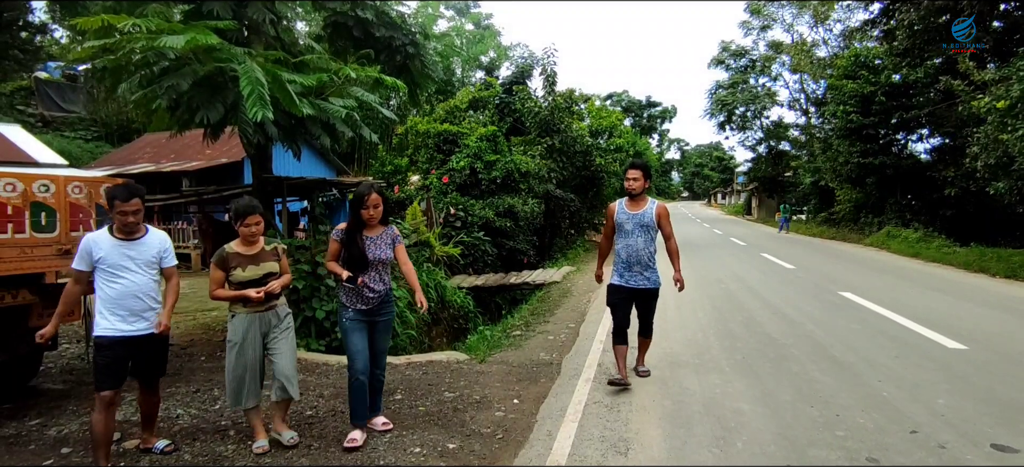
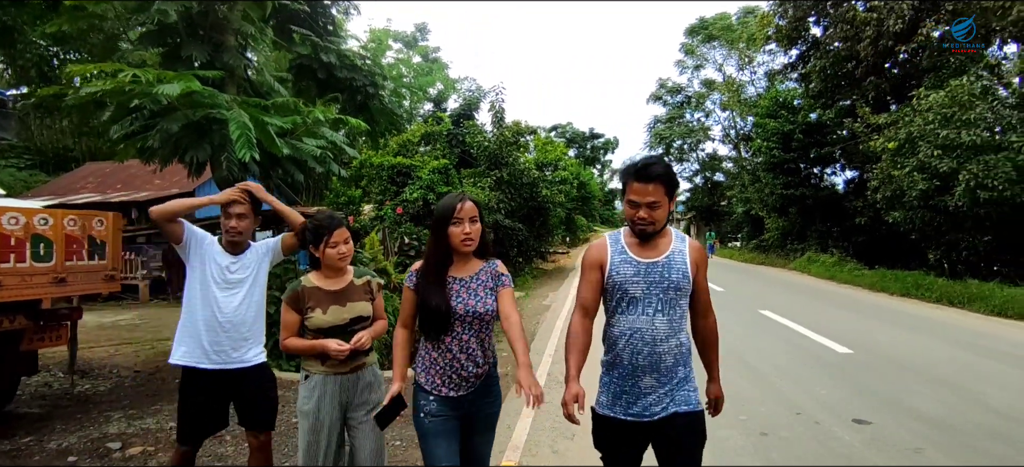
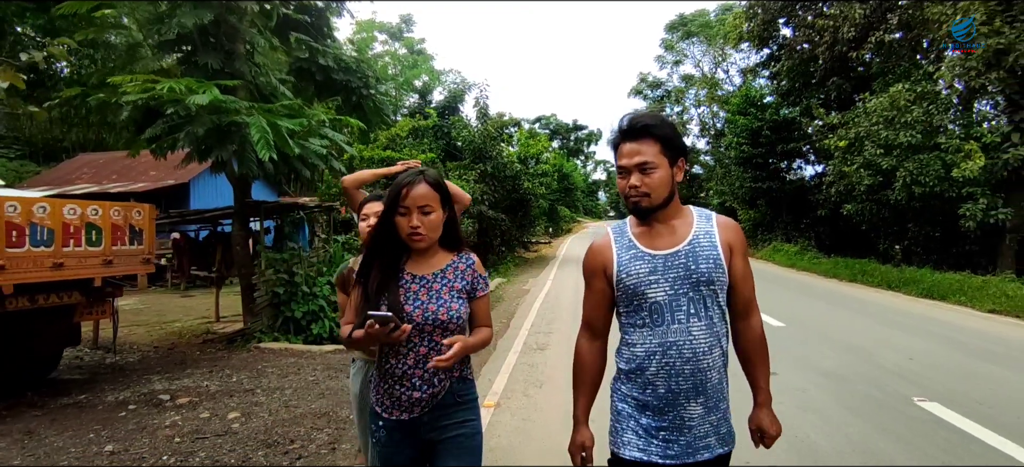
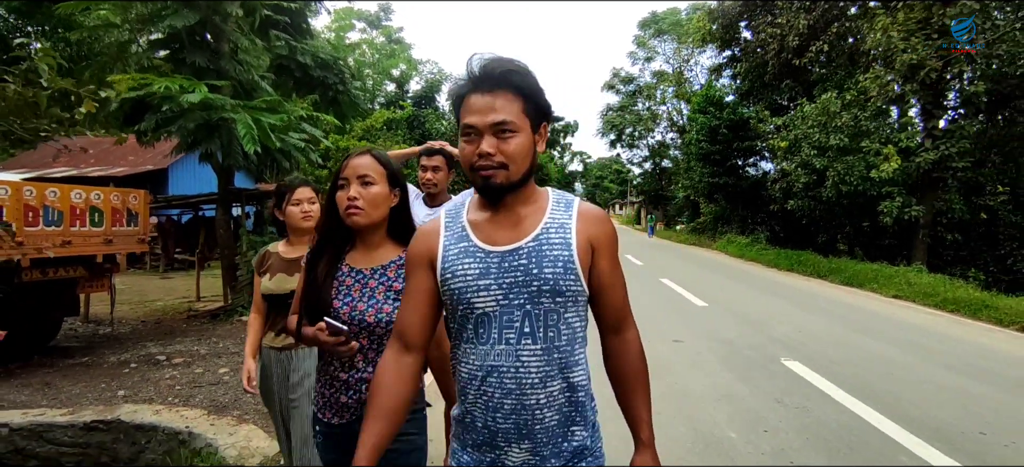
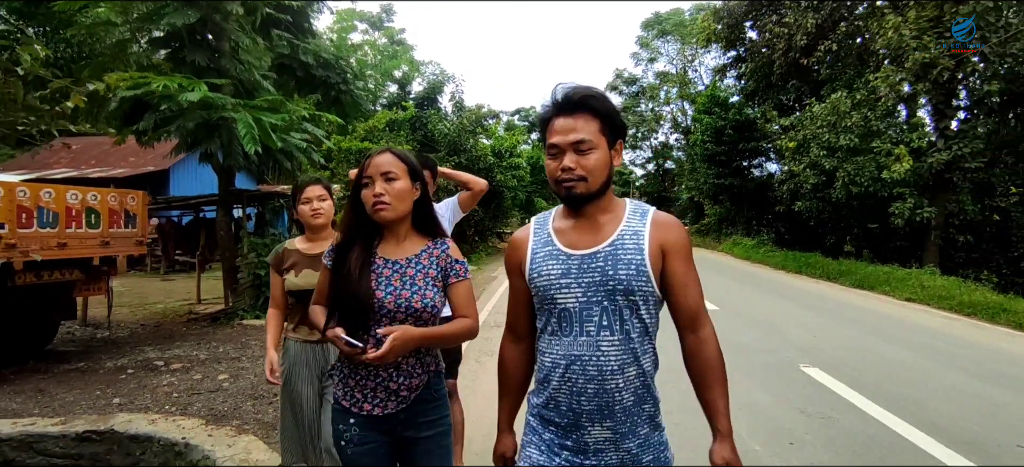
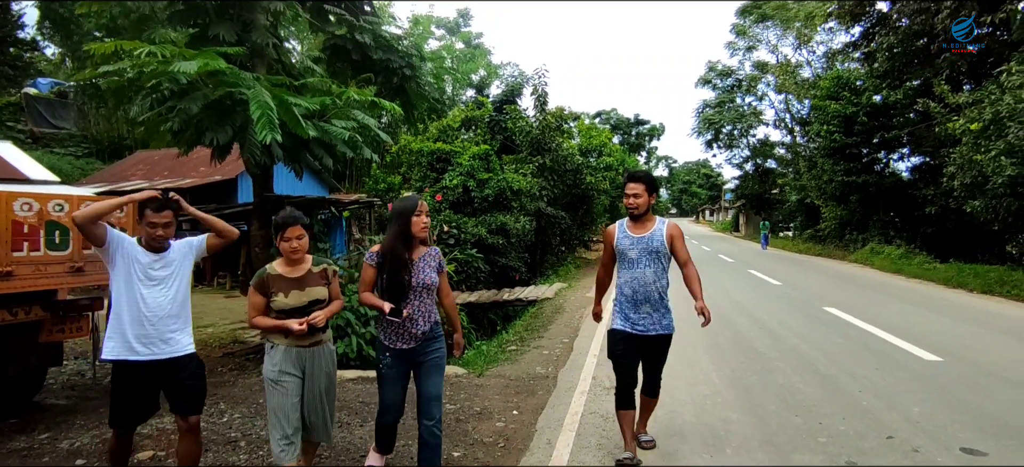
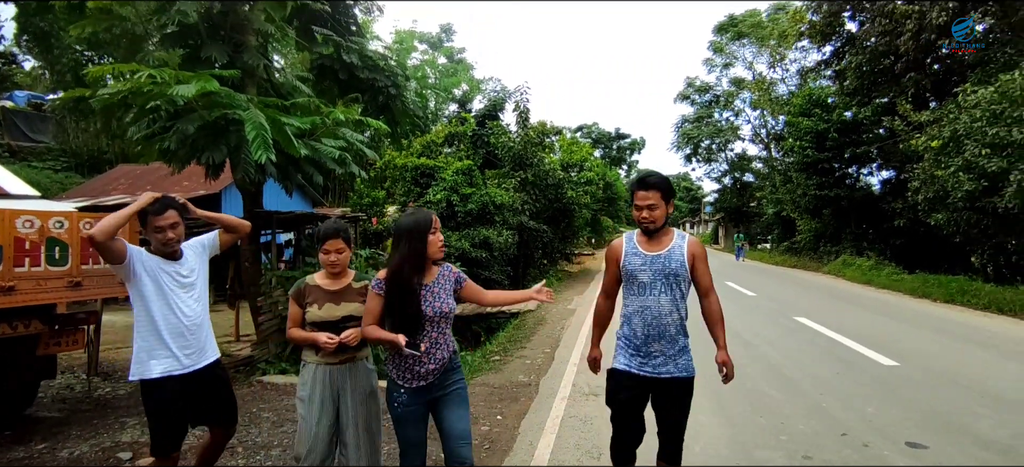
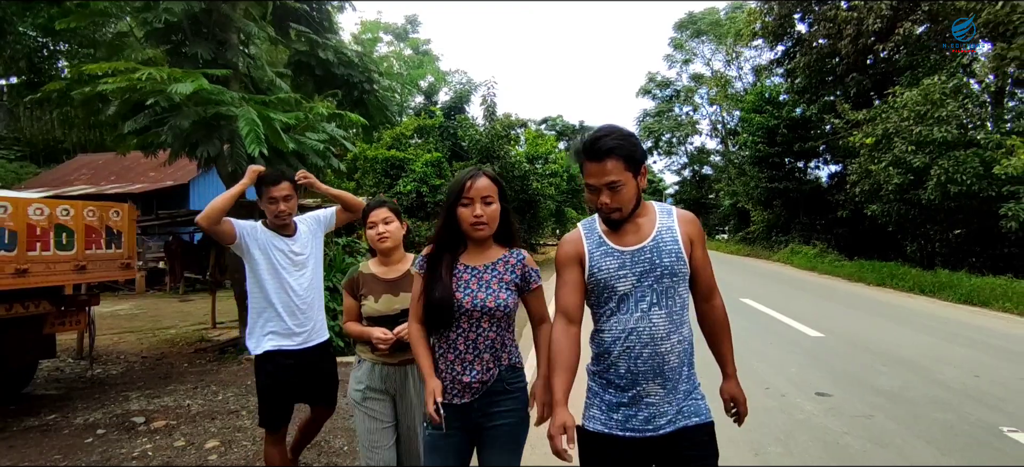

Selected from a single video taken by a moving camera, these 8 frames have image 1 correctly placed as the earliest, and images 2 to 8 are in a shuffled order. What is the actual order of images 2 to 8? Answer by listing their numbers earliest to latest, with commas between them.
6, 7, 2, 8, 3, 5, 4
